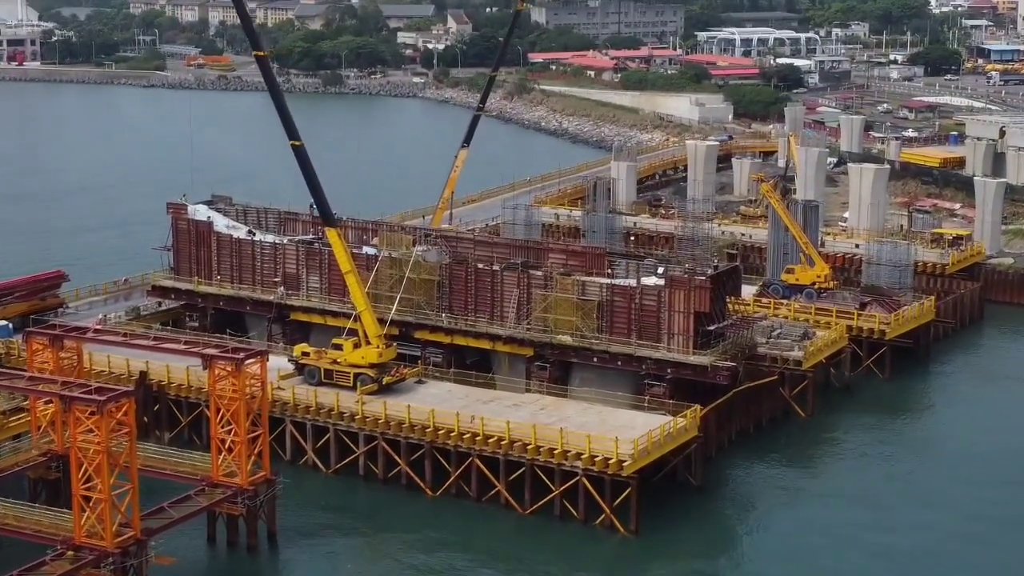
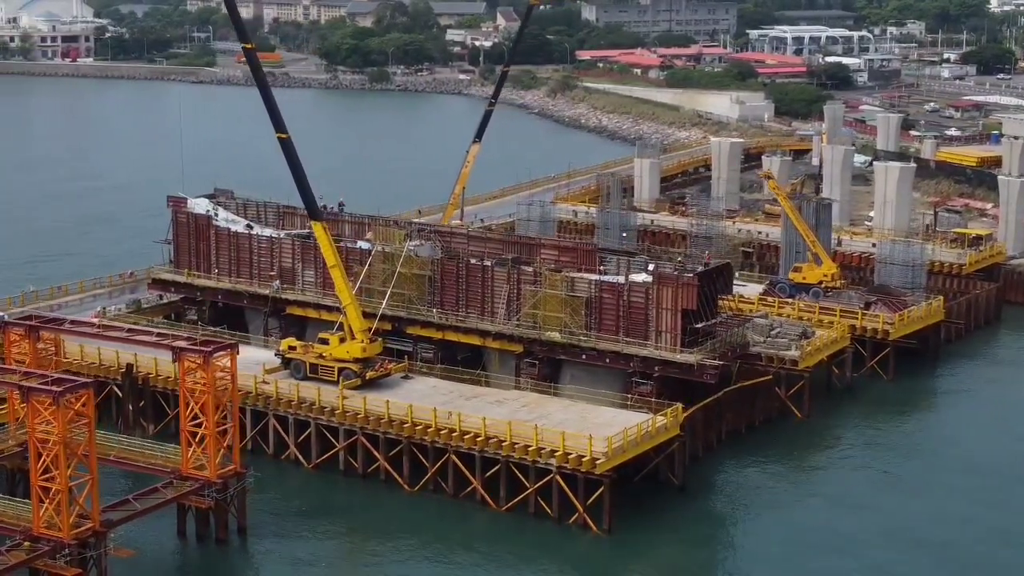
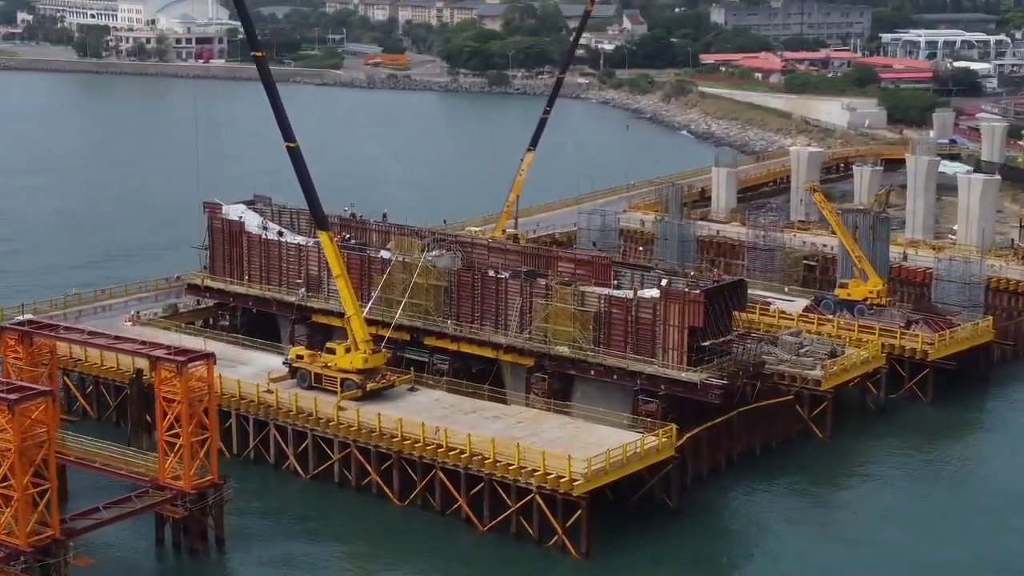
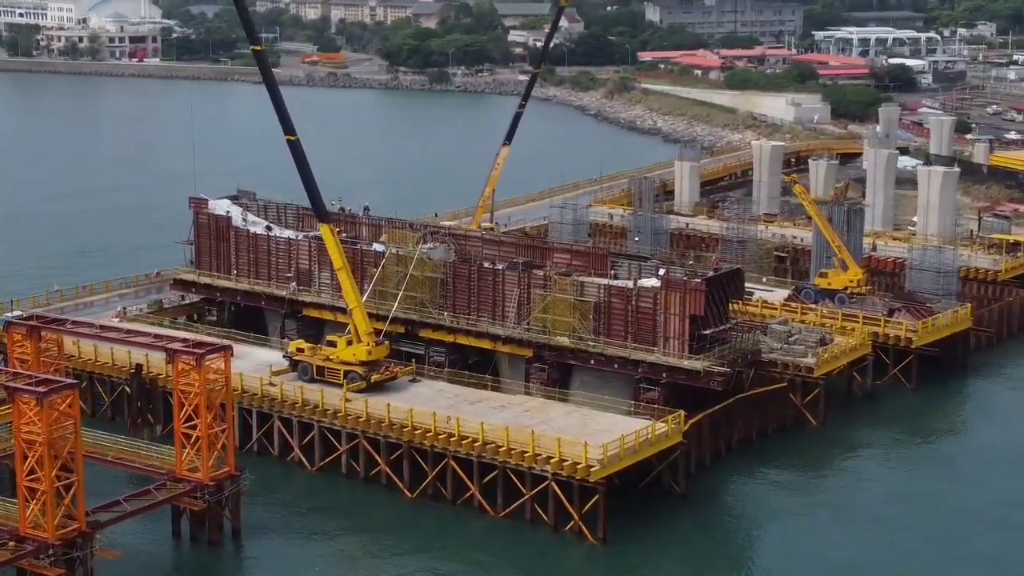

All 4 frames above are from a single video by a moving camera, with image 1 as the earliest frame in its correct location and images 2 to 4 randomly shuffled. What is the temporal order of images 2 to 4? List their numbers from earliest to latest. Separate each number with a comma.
2, 4, 3
